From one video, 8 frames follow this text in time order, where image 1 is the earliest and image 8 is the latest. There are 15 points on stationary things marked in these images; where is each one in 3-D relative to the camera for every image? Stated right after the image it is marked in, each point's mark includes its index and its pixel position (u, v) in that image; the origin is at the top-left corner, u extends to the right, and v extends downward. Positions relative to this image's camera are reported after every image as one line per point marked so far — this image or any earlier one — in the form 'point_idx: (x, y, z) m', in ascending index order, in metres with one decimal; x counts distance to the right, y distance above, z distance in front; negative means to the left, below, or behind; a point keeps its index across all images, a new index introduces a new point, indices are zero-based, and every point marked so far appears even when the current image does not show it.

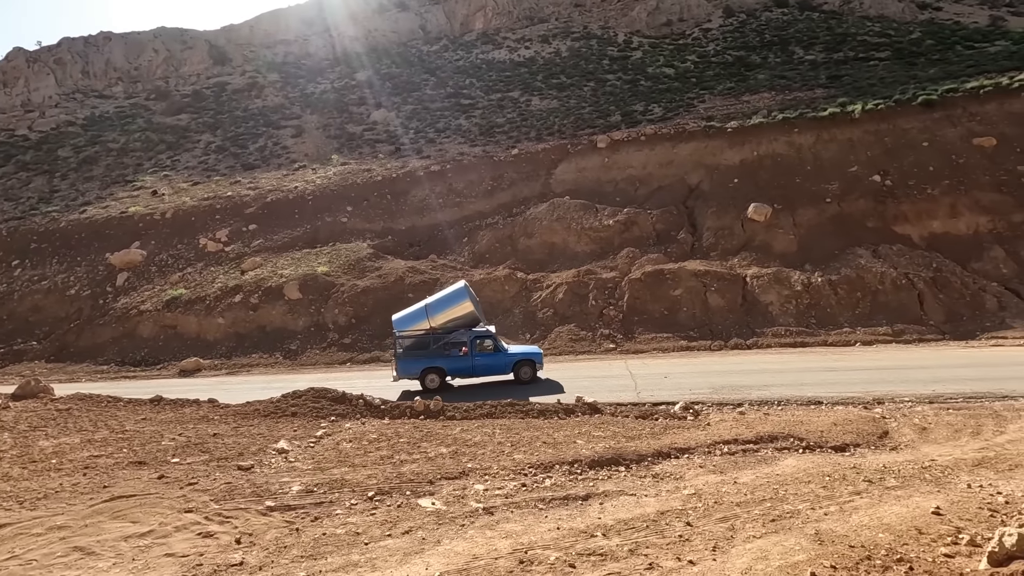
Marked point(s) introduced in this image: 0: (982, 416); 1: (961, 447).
0: (+7.7, -2.1, +8.8) m
1: (+6.0, -2.1, +7.2) m
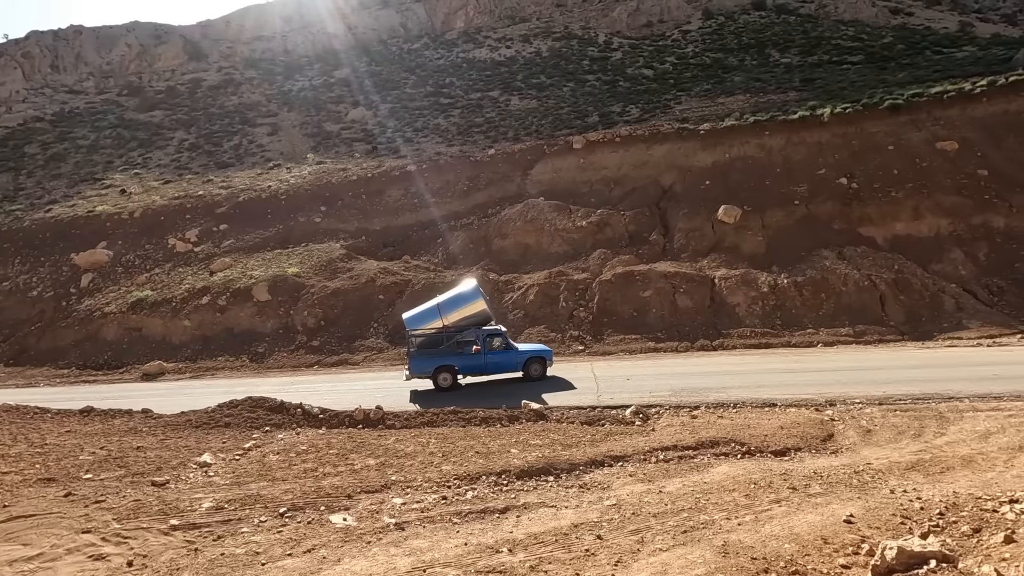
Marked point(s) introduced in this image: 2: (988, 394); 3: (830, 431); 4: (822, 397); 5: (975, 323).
0: (+6.9, -2.2, +9.0) m
1: (+5.3, -2.2, +7.4) m
2: (+8.9, -2.0, +10.1) m
3: (+4.9, -2.2, +8.3) m
4: (+6.0, -2.1, +10.5) m
5: (+15.1, -1.2, +17.6) m
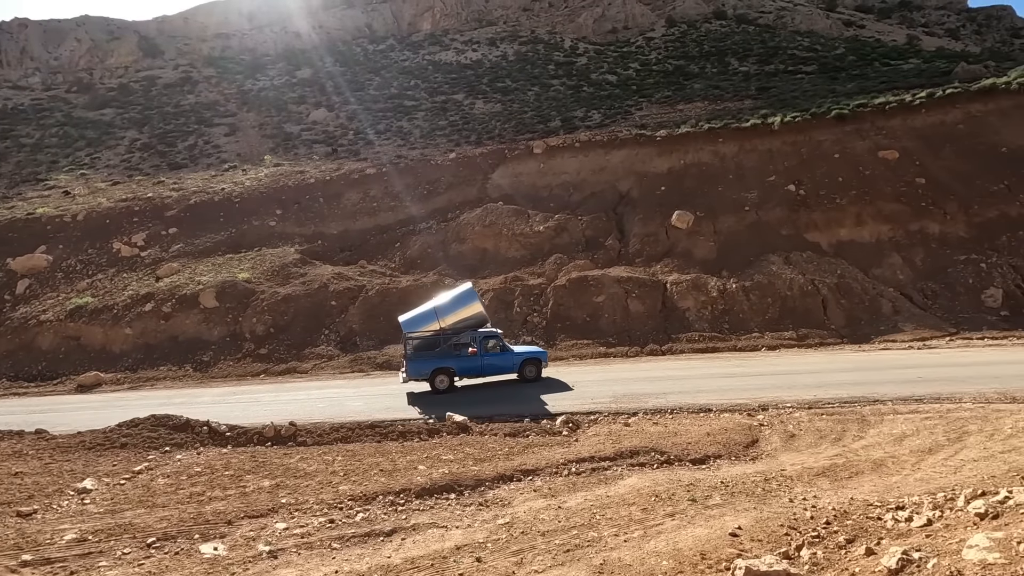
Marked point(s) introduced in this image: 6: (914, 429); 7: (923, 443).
0: (+5.8, -2.3, +9.3) m
1: (+4.3, -2.3, +7.6) m
2: (+7.8, -2.1, +10.5) m
3: (+3.8, -2.3, +8.5) m
4: (+4.9, -2.3, +10.7) m
5: (+13.5, -1.3, +18.3) m
6: (+6.4, -2.3, +8.6) m
7: (+6.1, -2.3, +8.1) m
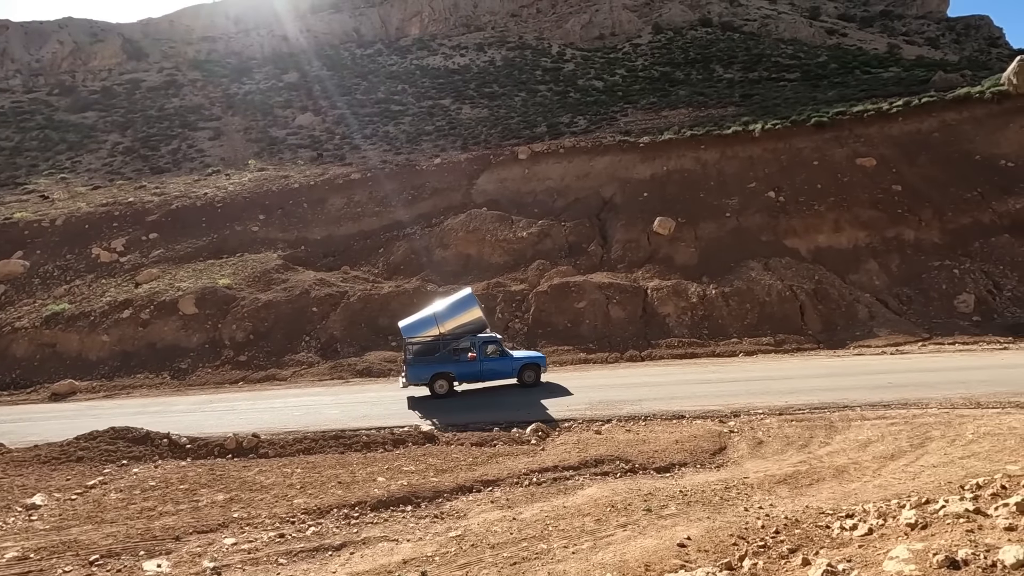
0: (+5.3, -2.4, +9.4) m
1: (+3.8, -2.5, +7.7) m
2: (+7.3, -2.2, +10.6) m
3: (+3.4, -2.5, +8.6) m
4: (+4.4, -2.4, +10.8) m
5: (+12.9, -1.5, +18.6) m
6: (+6.0, -2.4, +8.8) m
7: (+5.7, -2.5, +8.2) m
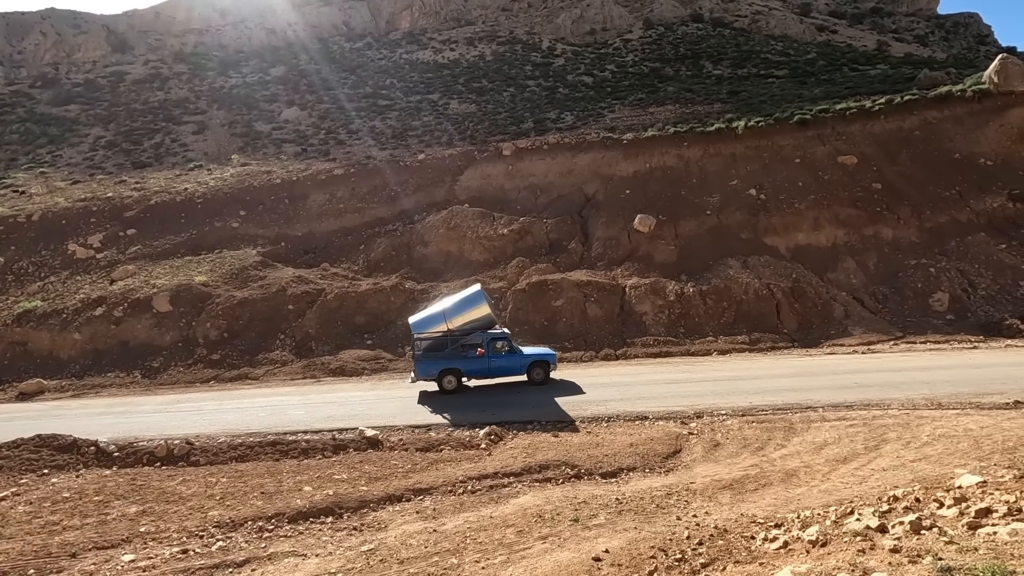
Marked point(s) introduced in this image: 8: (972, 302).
0: (+4.6, -2.5, +9.4) m
1: (+3.1, -2.5, +7.6) m
2: (+6.5, -2.3, +10.6) m
3: (+2.7, -2.5, +8.5) m
4: (+3.6, -2.4, +10.8) m
5: (+12.0, -1.5, +18.6) m
6: (+5.3, -2.4, +8.8) m
7: (+5.0, -2.5, +8.2) m
8: (+17.1, -0.6, +20.1) m
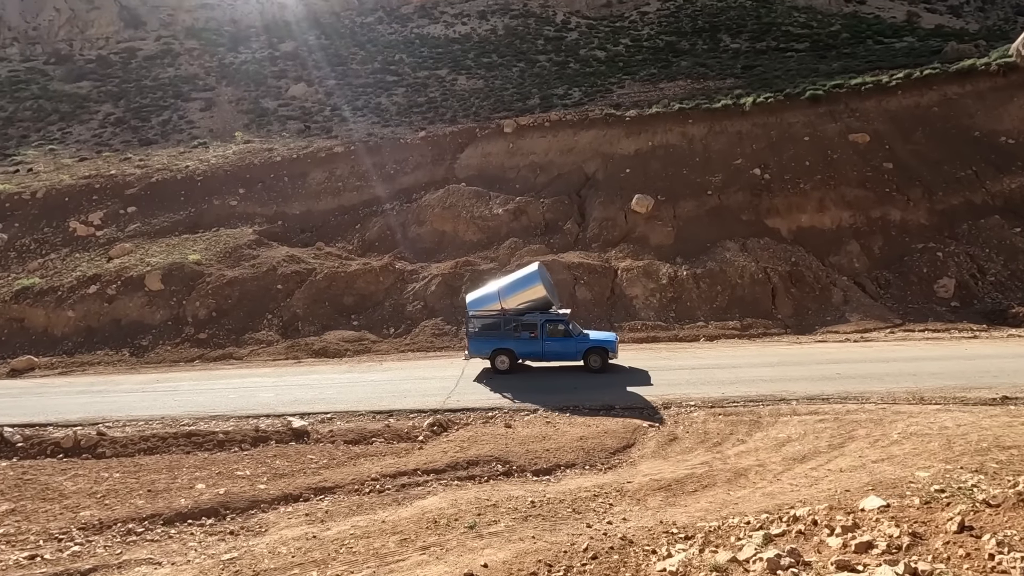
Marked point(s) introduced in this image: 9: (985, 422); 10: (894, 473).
0: (+3.8, -2.2, +9.0) m
1: (+2.3, -2.4, +7.3) m
2: (+5.8, -2.0, +10.2) m
3: (+1.9, -2.3, +8.2) m
4: (+2.9, -2.2, +10.4) m
5: (+11.5, -0.9, +18.0) m
6: (+4.5, -2.3, +8.3) m
7: (+4.2, -2.3, +7.8) m
8: (+16.7, 0.0, +19.2) m
9: (+7.5, -2.1, +8.5) m
10: (+4.8, -2.3, +6.8) m
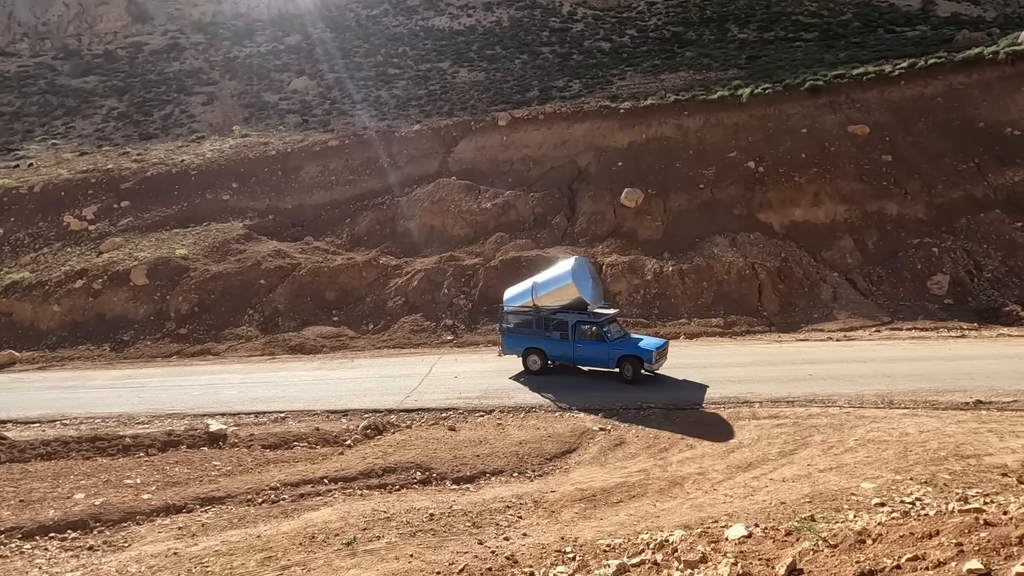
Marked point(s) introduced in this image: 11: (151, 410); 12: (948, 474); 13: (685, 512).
0: (+3.0, -2.2, +8.6) m
1: (+1.4, -2.4, +7.0) m
2: (+5.0, -2.0, +9.8) m
3: (+1.0, -2.3, +7.9) m
4: (+2.0, -2.1, +10.1) m
5: (+10.9, -0.8, +17.5) m
6: (+3.6, -2.3, +8.0) m
7: (+3.3, -2.3, +7.4) m
8: (+16.0, +0.1, +18.6) m
9: (+6.6, -2.1, +8.1) m
10: (+3.9, -2.4, +6.5) m
11: (-7.6, -2.6, +11.4) m
12: (+5.3, -2.3, +6.6) m
13: (+1.9, -2.4, +5.7) m
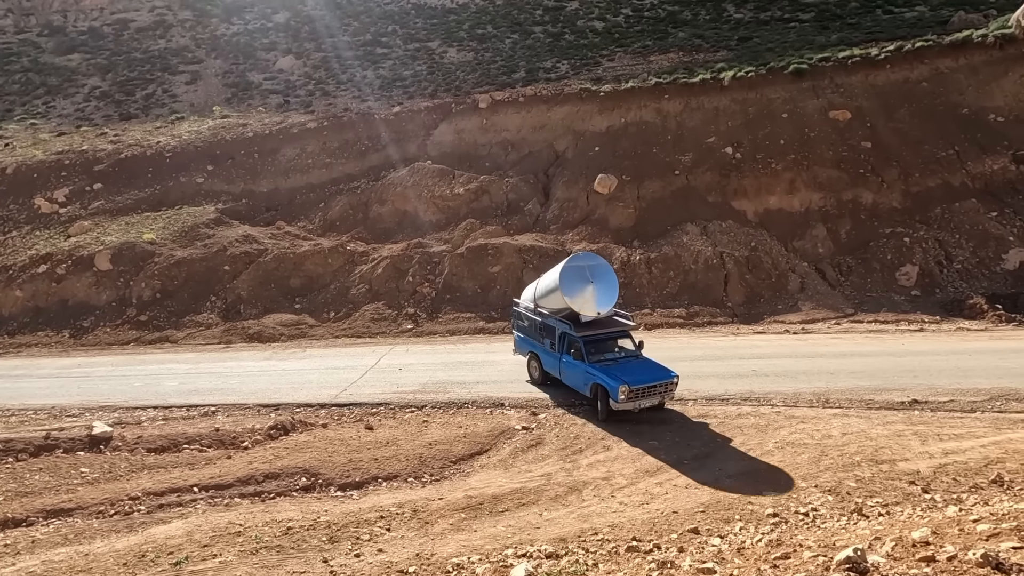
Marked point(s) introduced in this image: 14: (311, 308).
0: (+1.7, -2.2, +8.5) m
1: (+0.2, -2.3, +6.8) m
2: (+3.7, -1.9, +9.6) m
3: (-0.3, -2.2, +7.7) m
4: (+0.8, -2.0, +9.9) m
5: (+9.6, -0.5, +17.2) m
6: (+2.4, -2.2, +7.8) m
7: (+2.0, -2.3, +7.3) m
8: (+14.8, +0.4, +18.3) m
9: (+5.4, -2.1, +8.0) m
10: (+2.7, -2.4, +6.3) m
11: (-8.8, -2.4, +11.2) m
12: (+4.1, -2.3, +6.4) m
13: (+0.6, -2.4, +5.6) m
14: (-7.1, -0.7, +19.1) m
